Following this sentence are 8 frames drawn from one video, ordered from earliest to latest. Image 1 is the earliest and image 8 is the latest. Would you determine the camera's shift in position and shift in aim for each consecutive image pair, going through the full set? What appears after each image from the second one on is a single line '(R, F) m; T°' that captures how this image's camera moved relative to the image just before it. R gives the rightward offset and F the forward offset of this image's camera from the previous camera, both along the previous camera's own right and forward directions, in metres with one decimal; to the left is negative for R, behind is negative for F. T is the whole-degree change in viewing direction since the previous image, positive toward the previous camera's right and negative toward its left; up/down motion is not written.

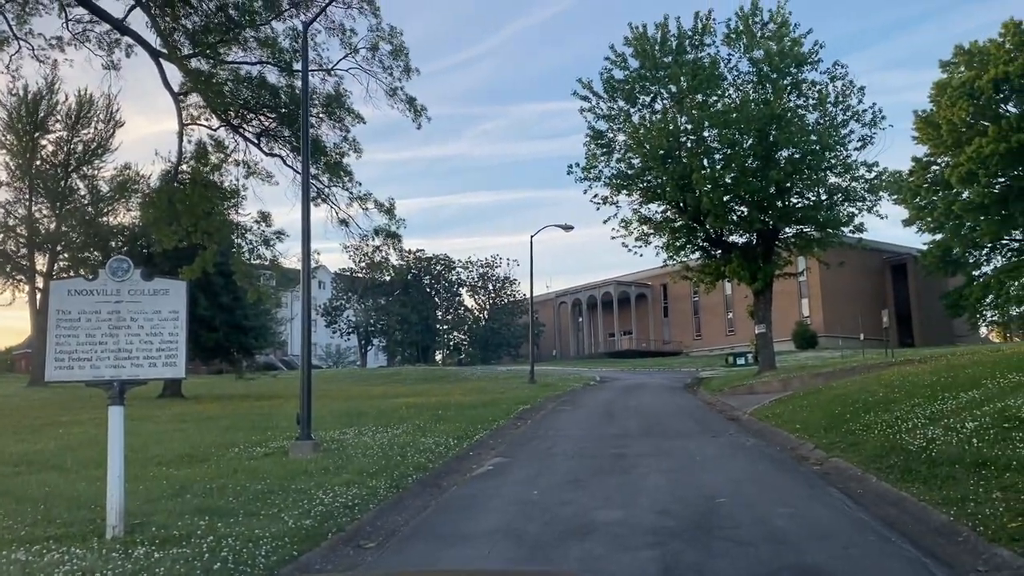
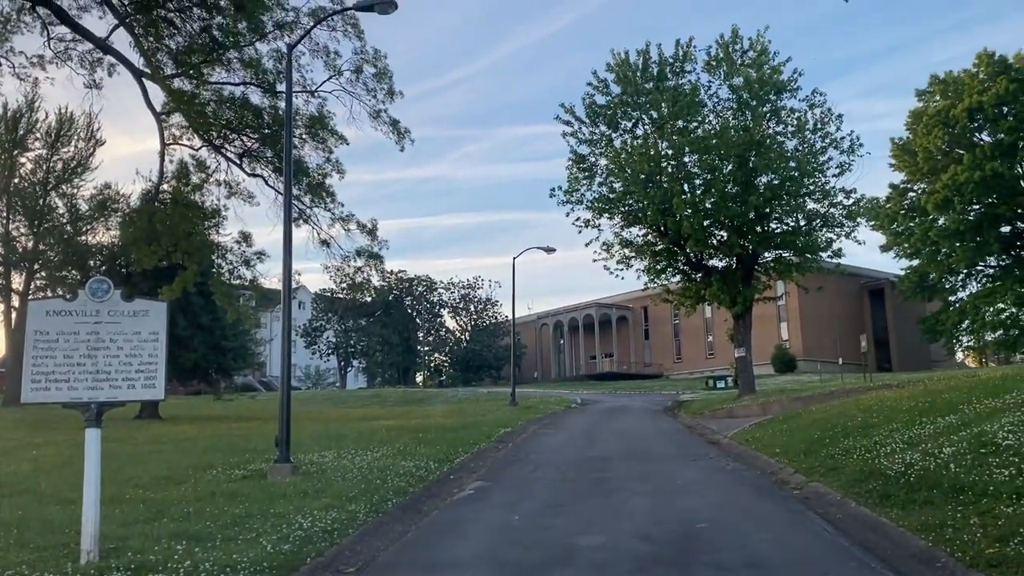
(0.0, 0.0) m; +1°
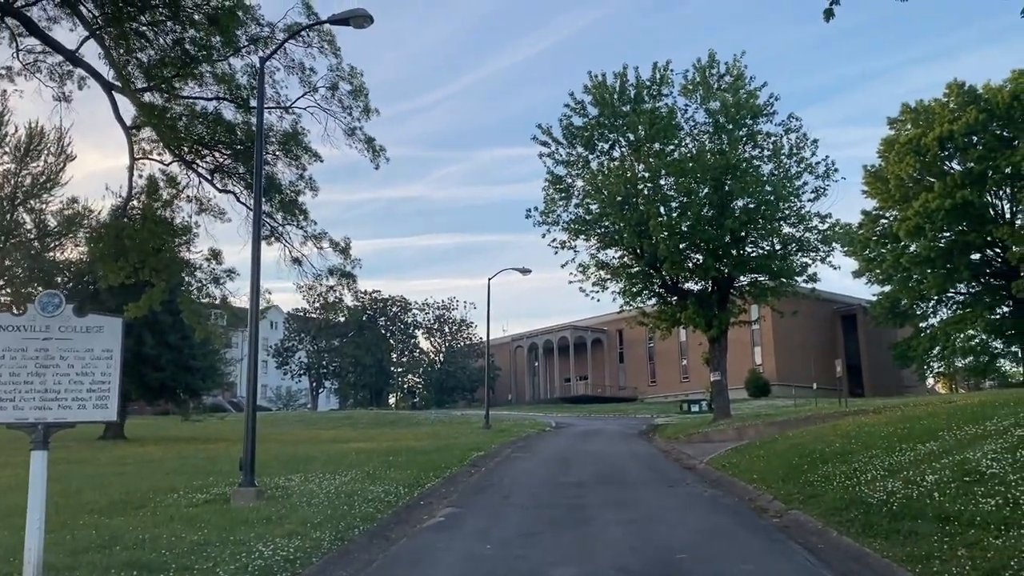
(0.0, +0.3) m; +2°
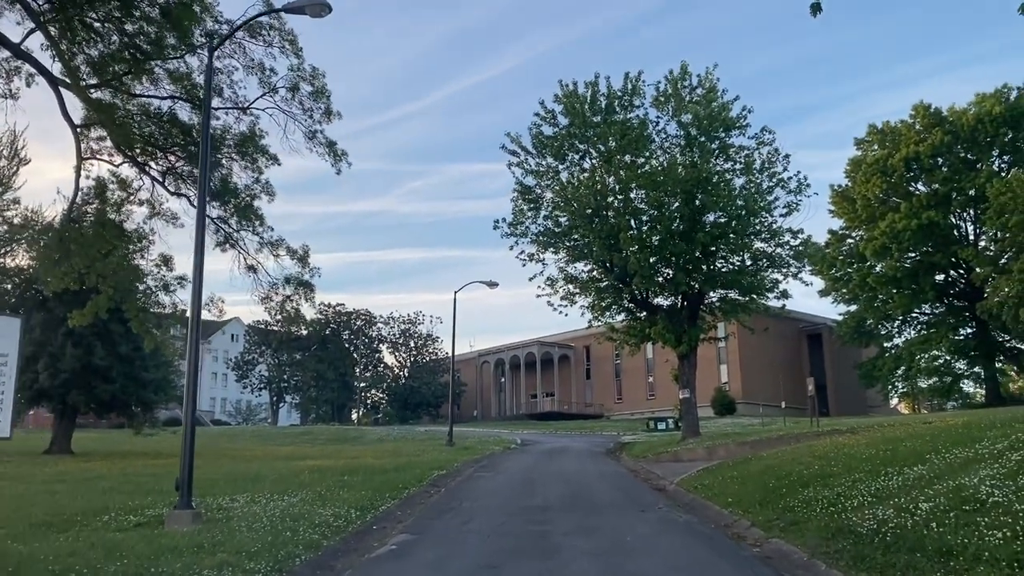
(+0.1, +0.8) m; +2°
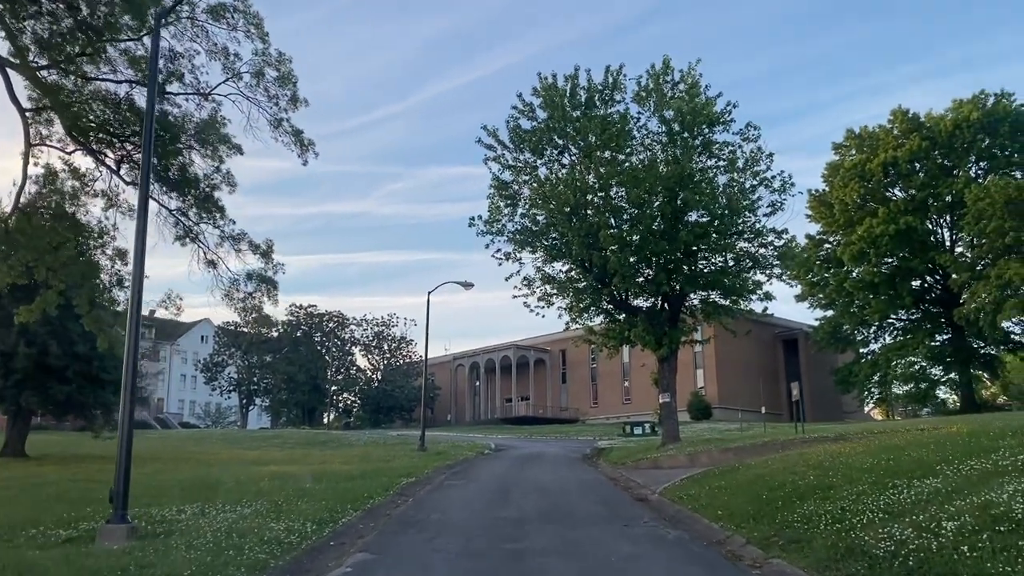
(0.0, +1.0) m; +2°
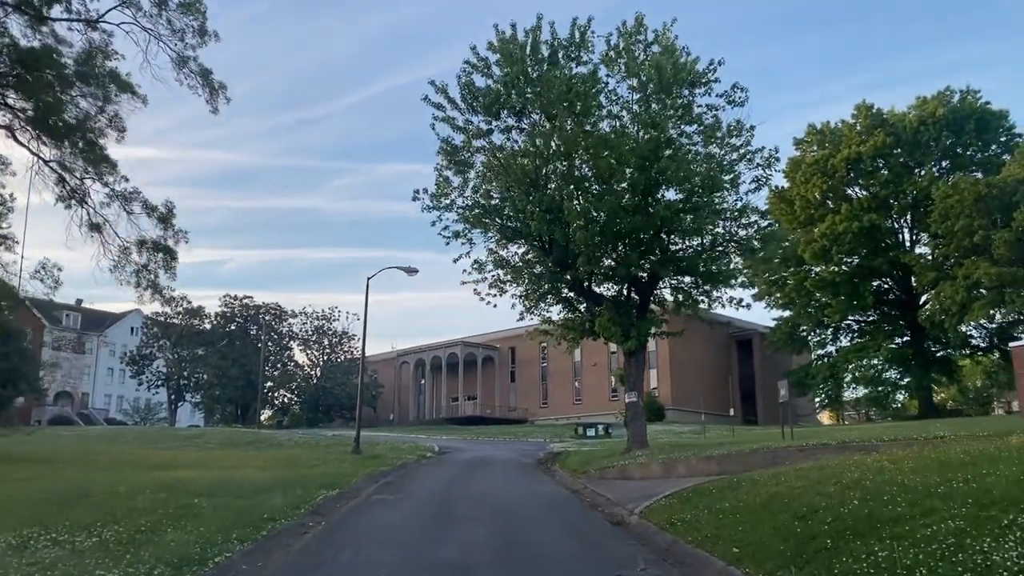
(0.0, +3.1) m; +3°
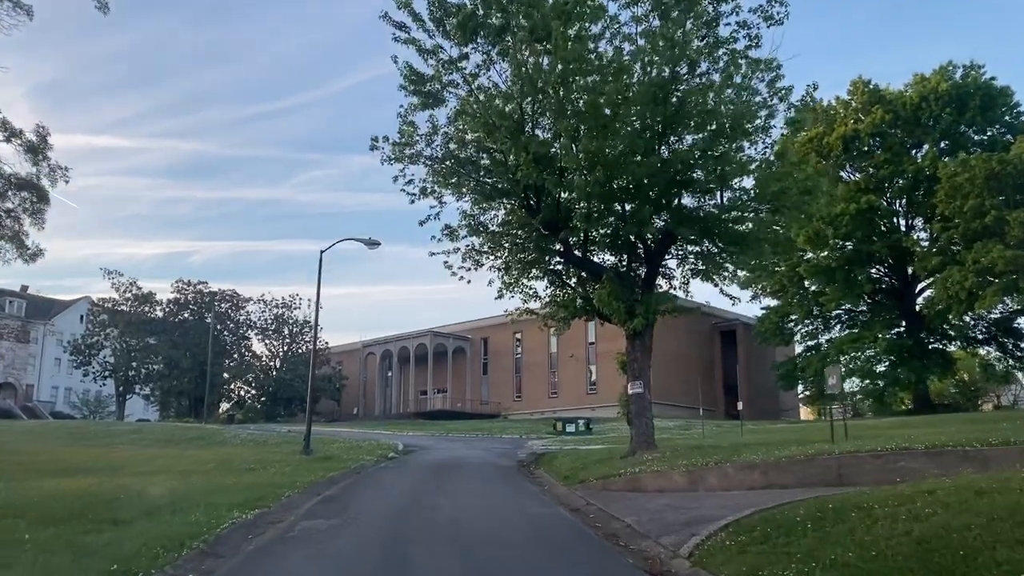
(-0.2, +4.0) m; +2°
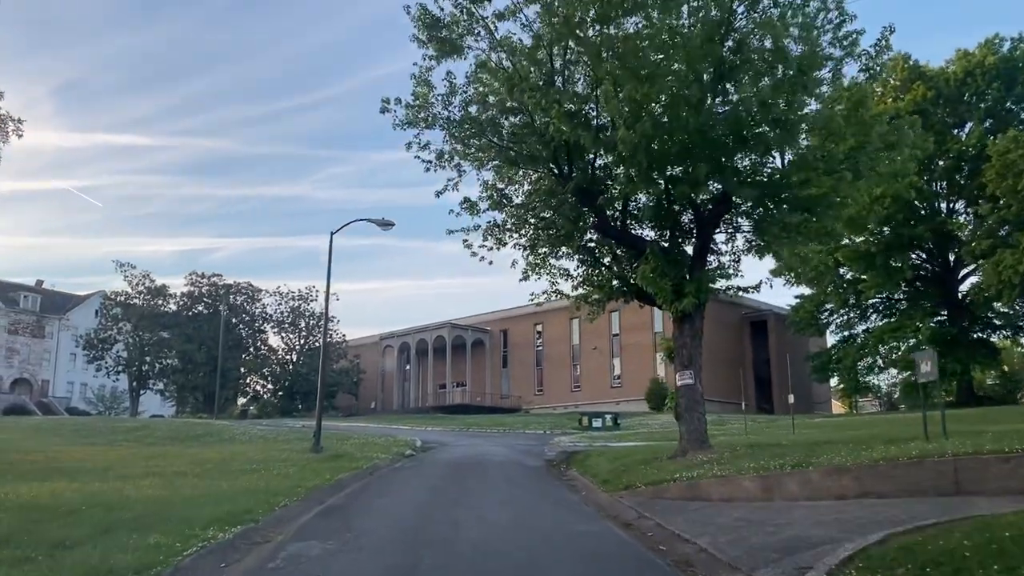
(-0.2, +2.2) m; -1°
